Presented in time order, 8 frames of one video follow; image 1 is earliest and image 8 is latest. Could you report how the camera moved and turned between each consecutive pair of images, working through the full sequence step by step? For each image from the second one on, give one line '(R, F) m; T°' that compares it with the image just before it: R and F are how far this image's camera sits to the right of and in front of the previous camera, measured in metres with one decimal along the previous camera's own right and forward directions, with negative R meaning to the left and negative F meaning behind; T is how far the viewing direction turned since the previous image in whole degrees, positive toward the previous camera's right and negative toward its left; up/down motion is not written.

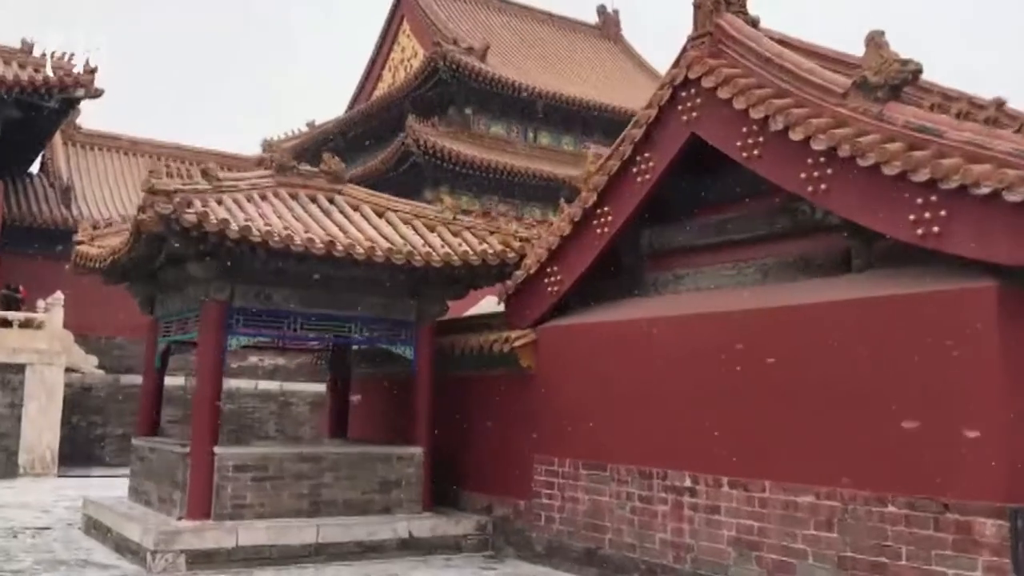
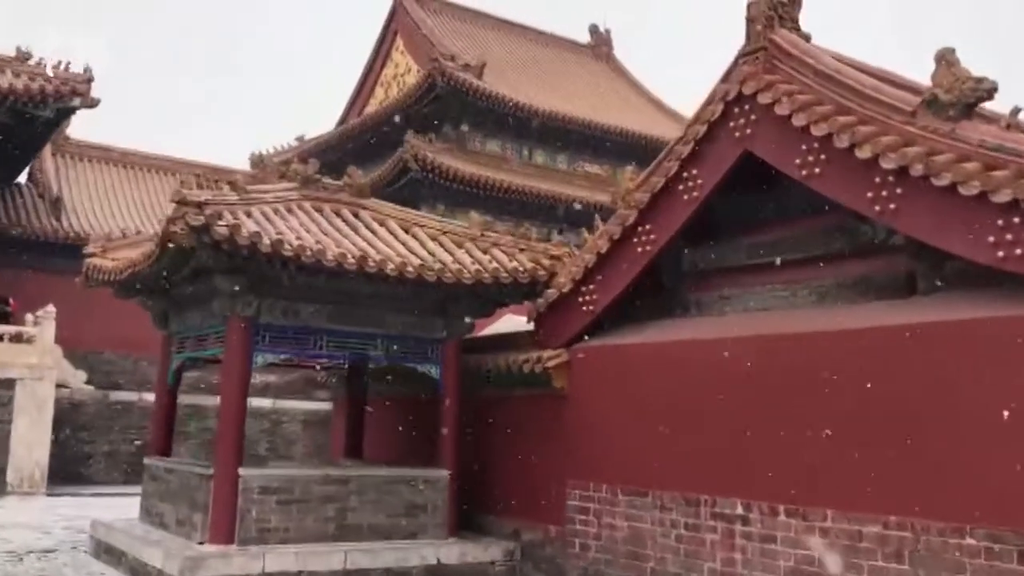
(-0.4, +0.2) m; +1°
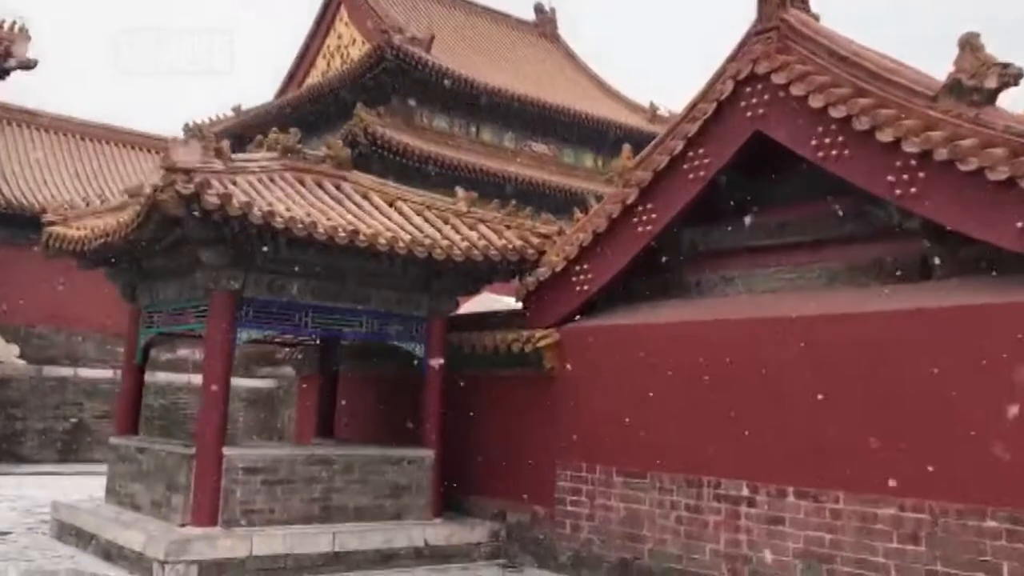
(-0.5, +0.2) m; +4°
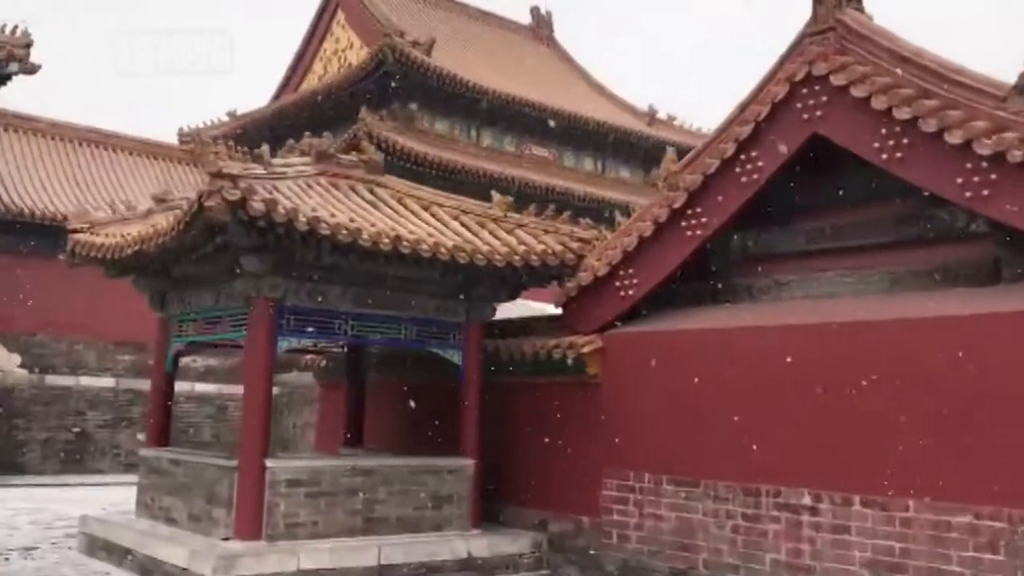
(-0.4, +0.1) m; +1°
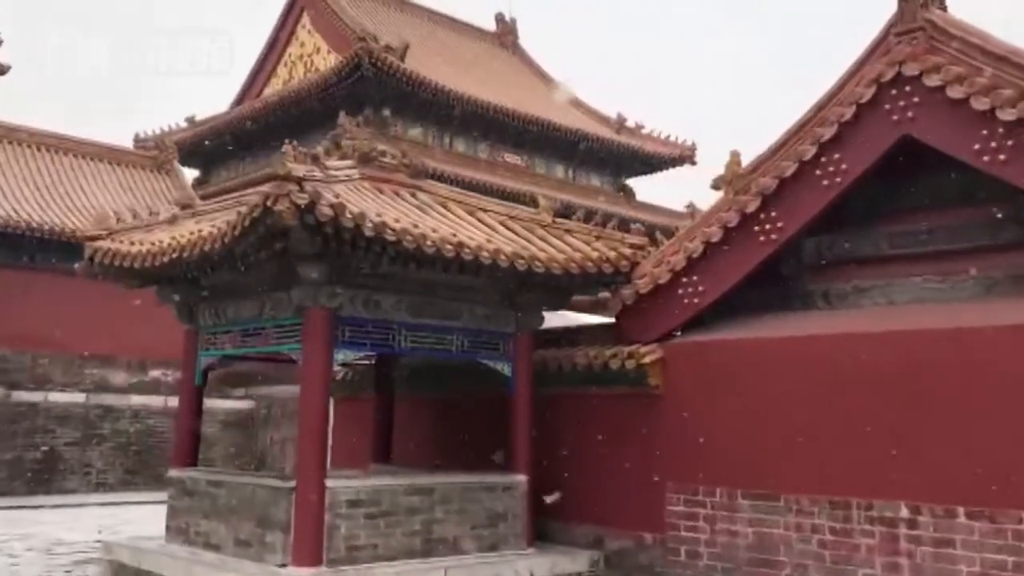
(-0.8, +0.3) m; +4°
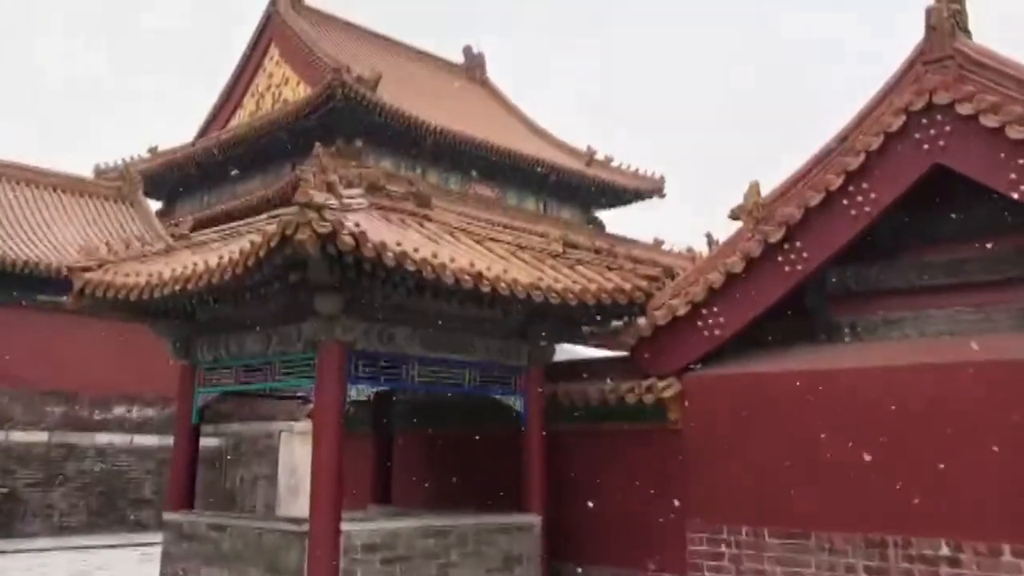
(-0.4, +0.2) m; +3°
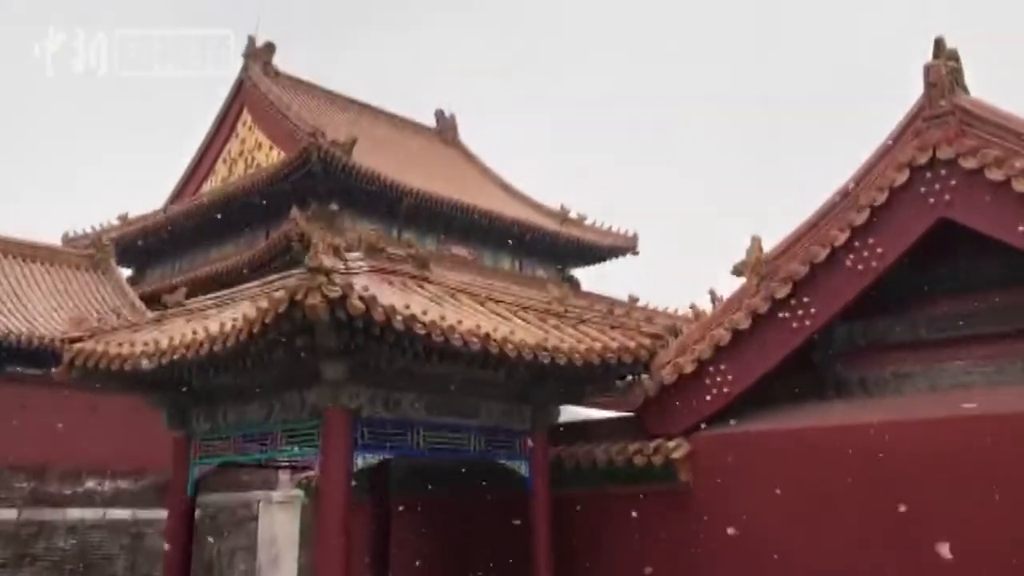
(-0.2, +0.1) m; +2°
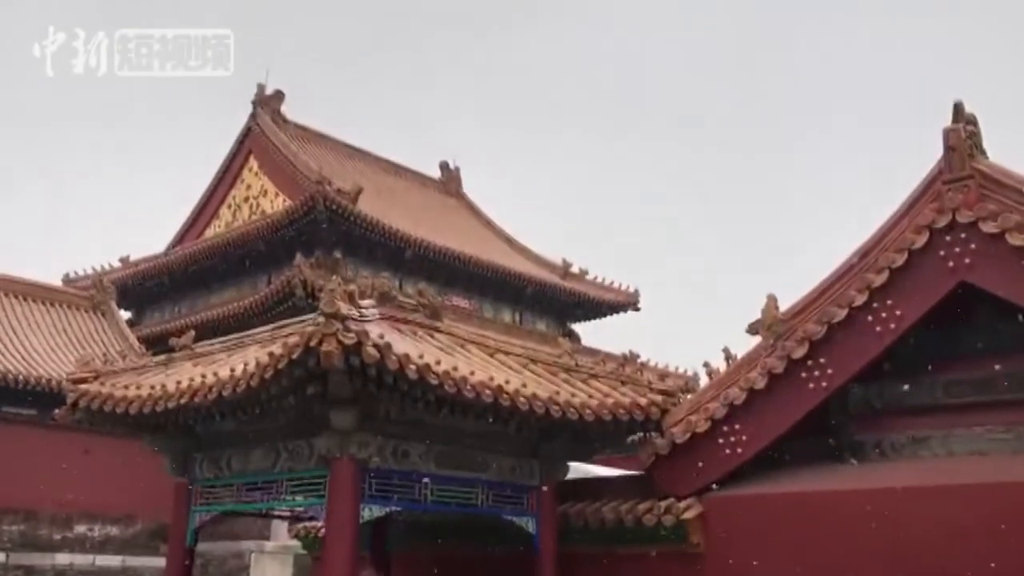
(-0.1, +0.1) m; 0°
